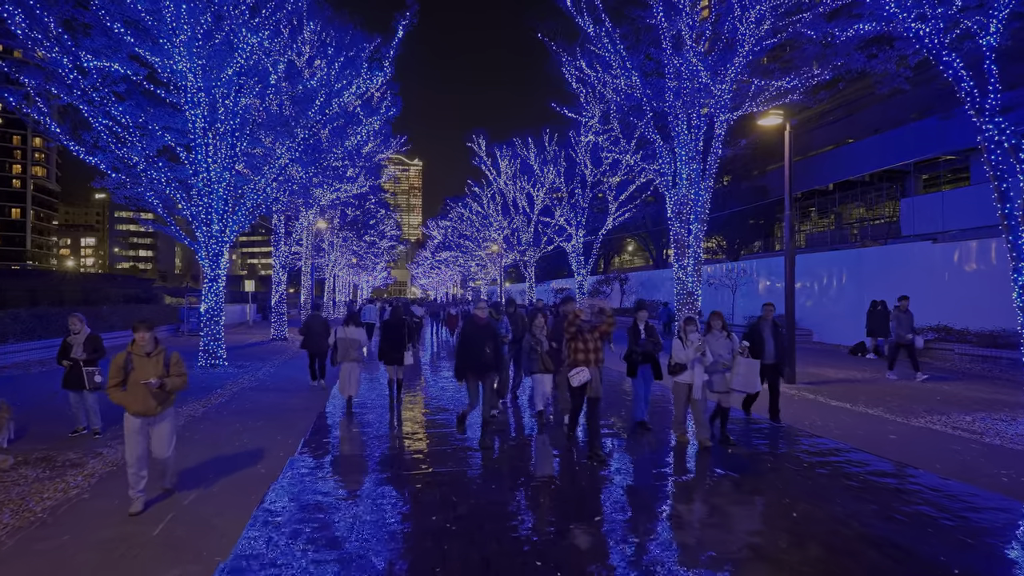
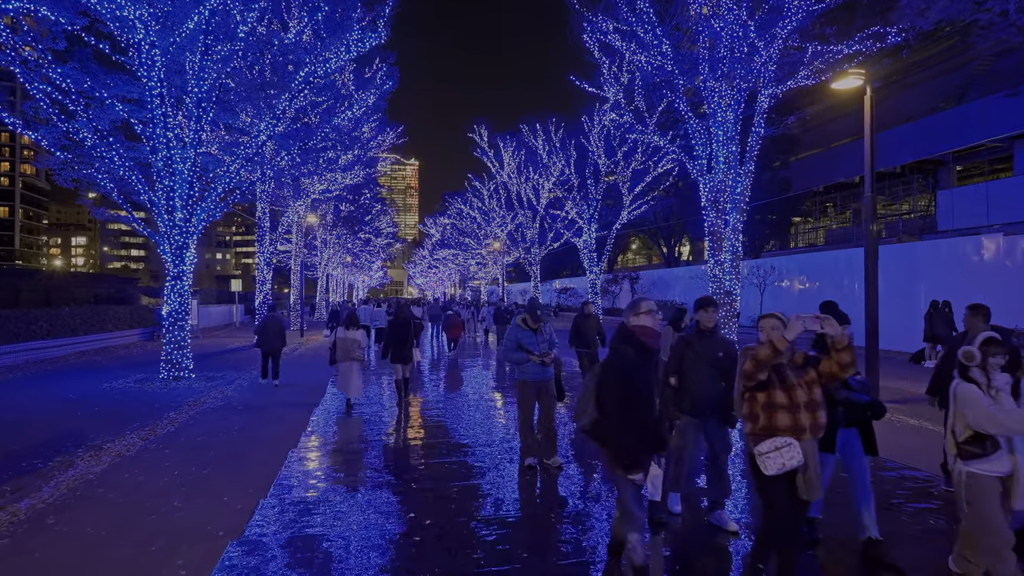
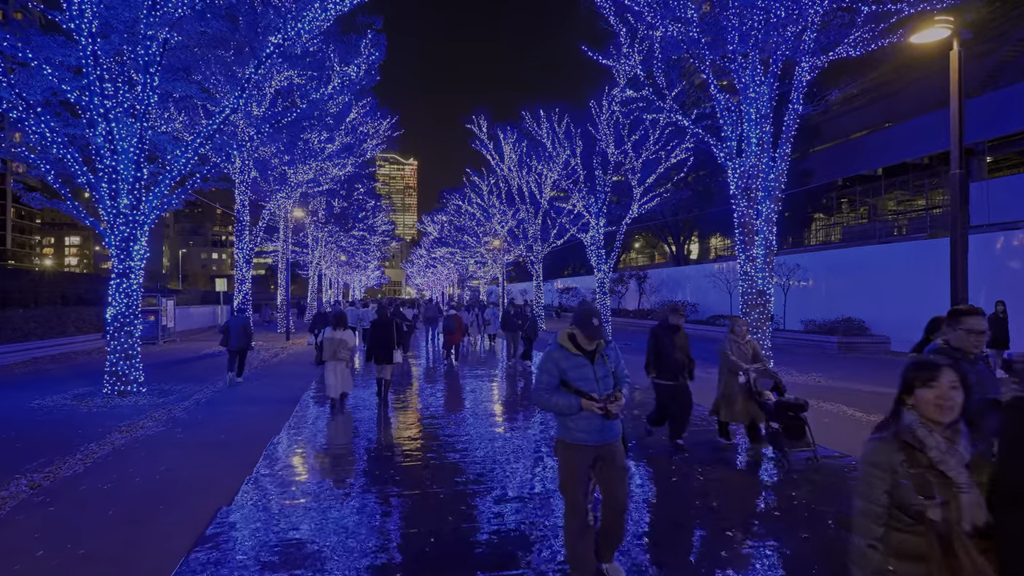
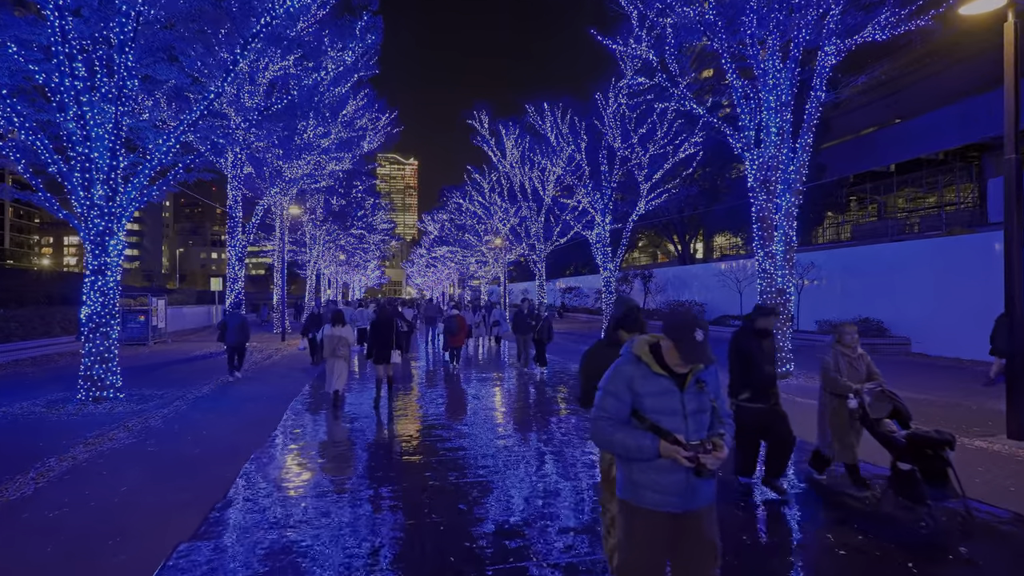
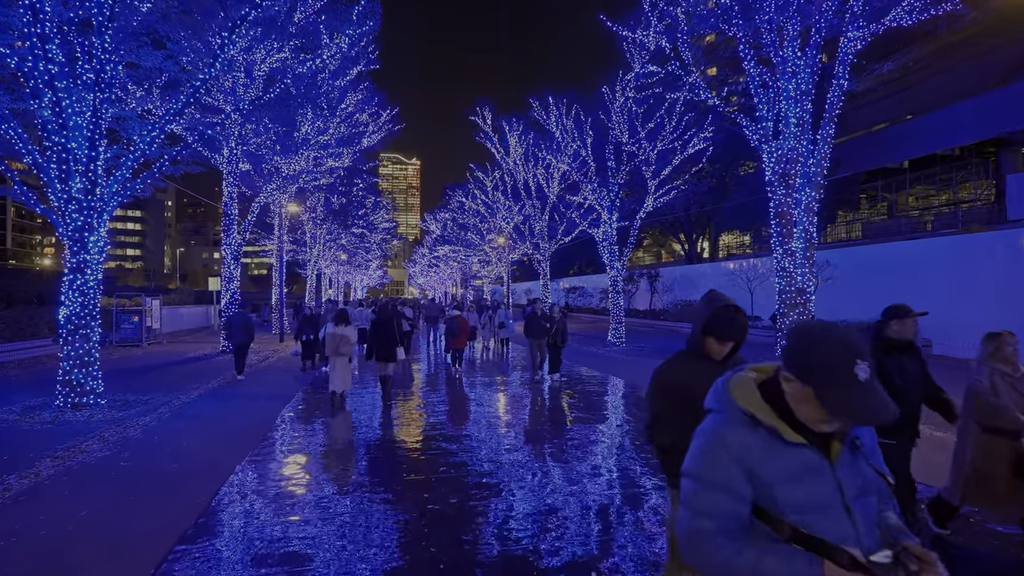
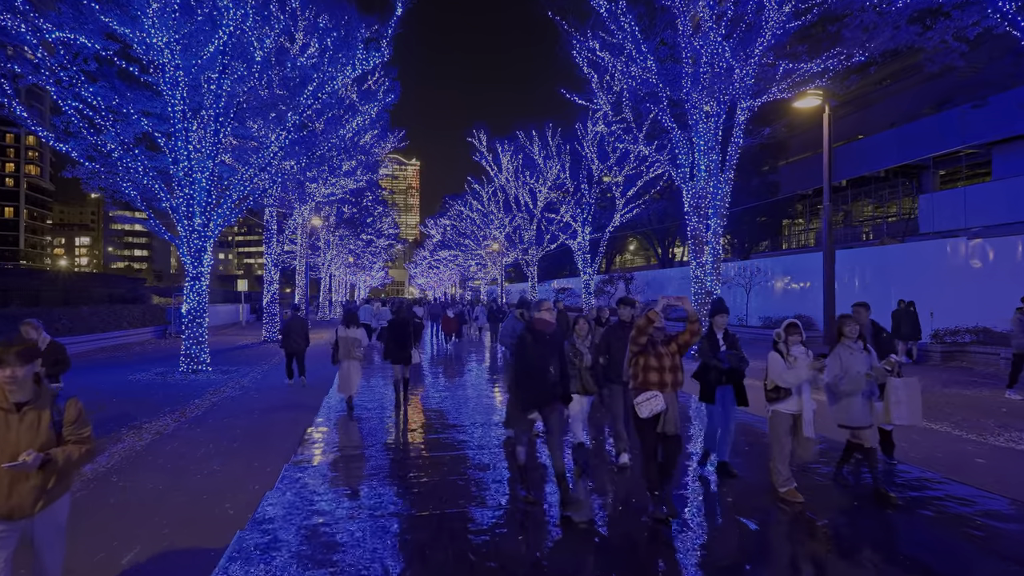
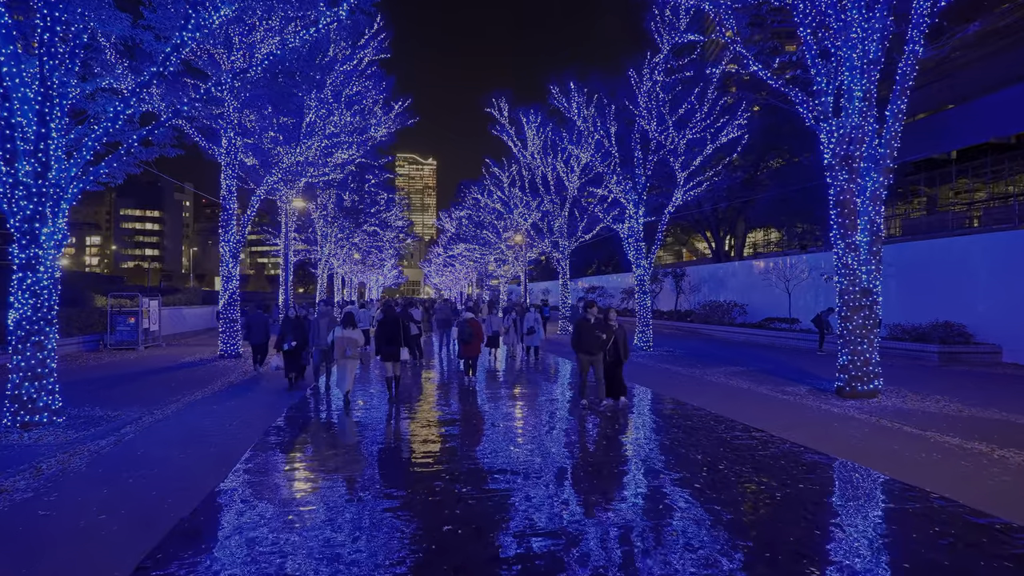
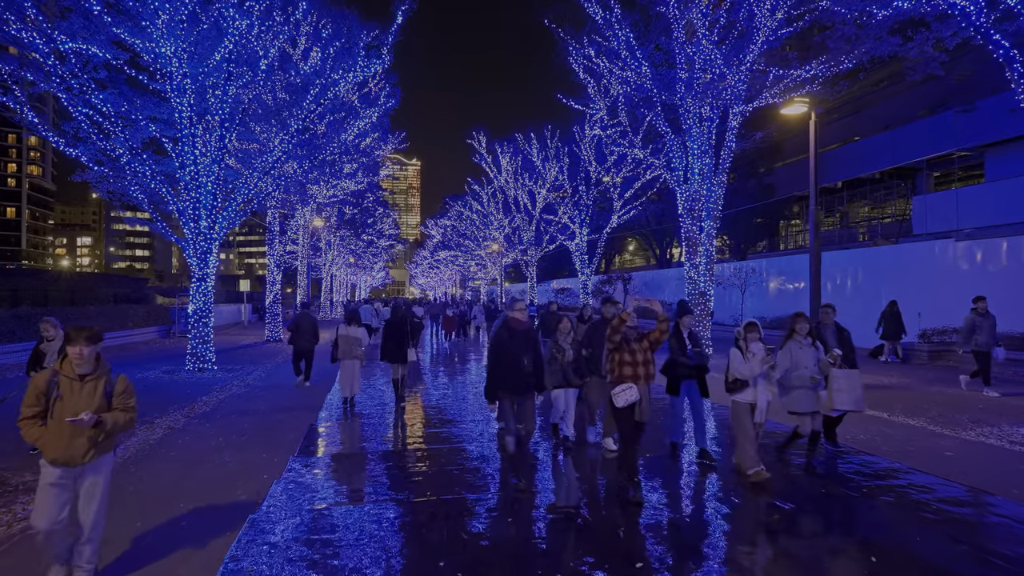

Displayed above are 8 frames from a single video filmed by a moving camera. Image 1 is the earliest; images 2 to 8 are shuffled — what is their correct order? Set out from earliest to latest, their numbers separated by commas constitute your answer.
8, 6, 2, 3, 4, 5, 7
